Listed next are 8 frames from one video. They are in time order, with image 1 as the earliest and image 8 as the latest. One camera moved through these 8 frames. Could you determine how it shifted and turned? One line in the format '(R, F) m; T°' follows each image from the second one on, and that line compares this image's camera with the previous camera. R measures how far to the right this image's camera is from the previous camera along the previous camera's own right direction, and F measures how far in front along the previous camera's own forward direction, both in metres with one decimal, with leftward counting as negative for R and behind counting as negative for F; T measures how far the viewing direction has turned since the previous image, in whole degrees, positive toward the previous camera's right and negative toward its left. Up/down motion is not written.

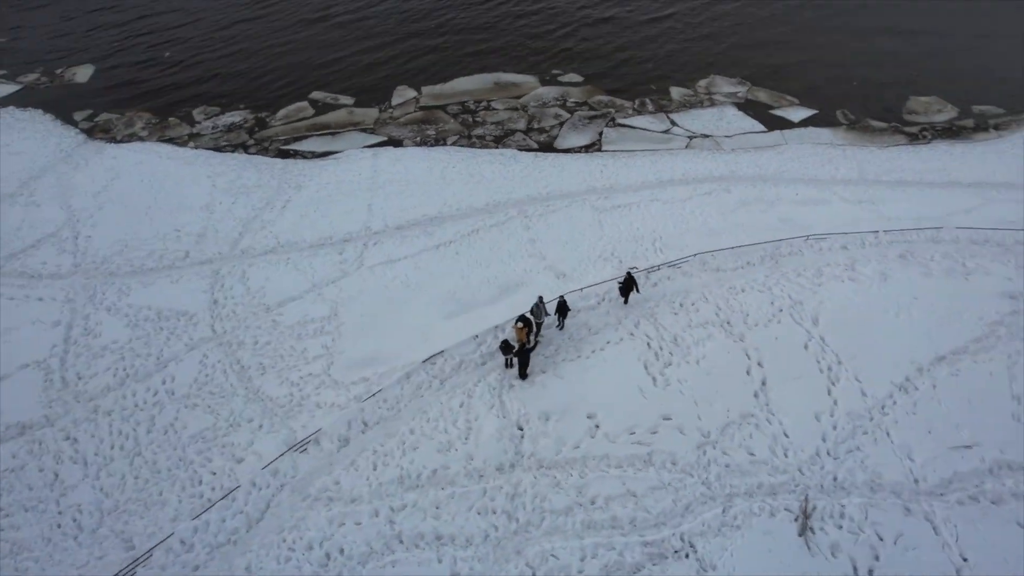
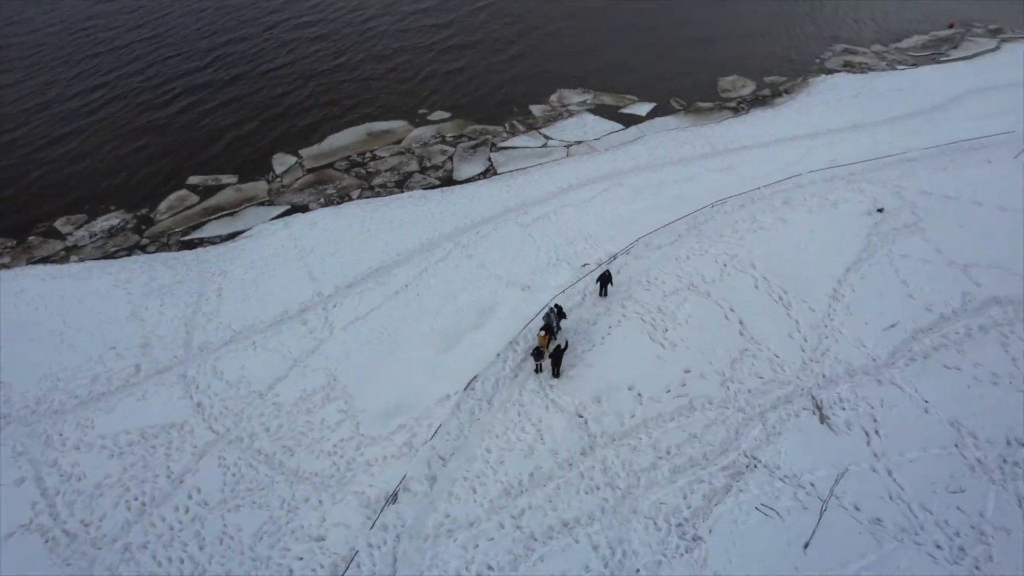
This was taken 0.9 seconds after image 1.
(-3.6, -0.8) m; +16°
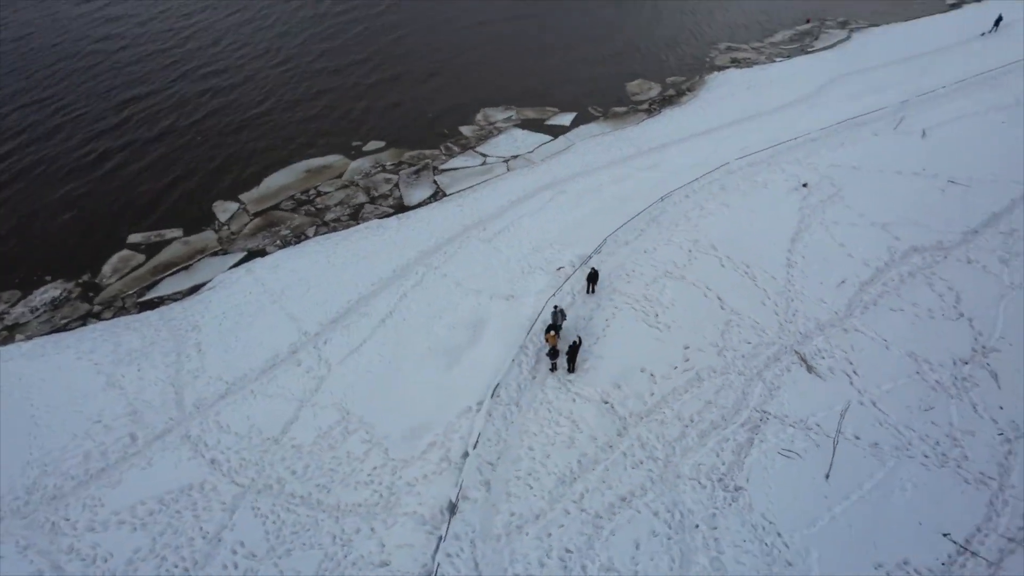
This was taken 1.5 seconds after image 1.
(-2.3, -0.7) m; +9°
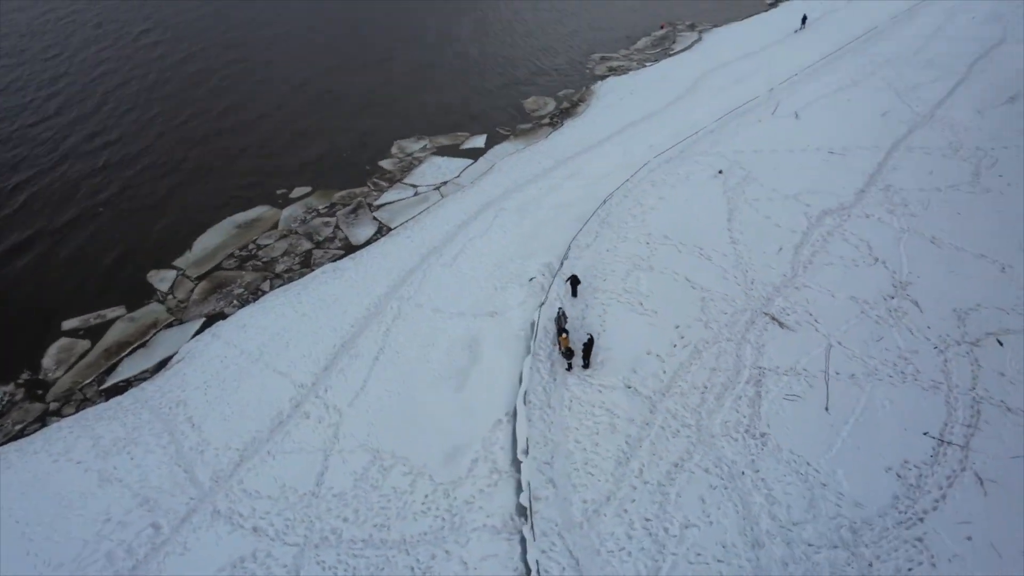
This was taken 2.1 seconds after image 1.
(-3.1, -0.7) m; +12°
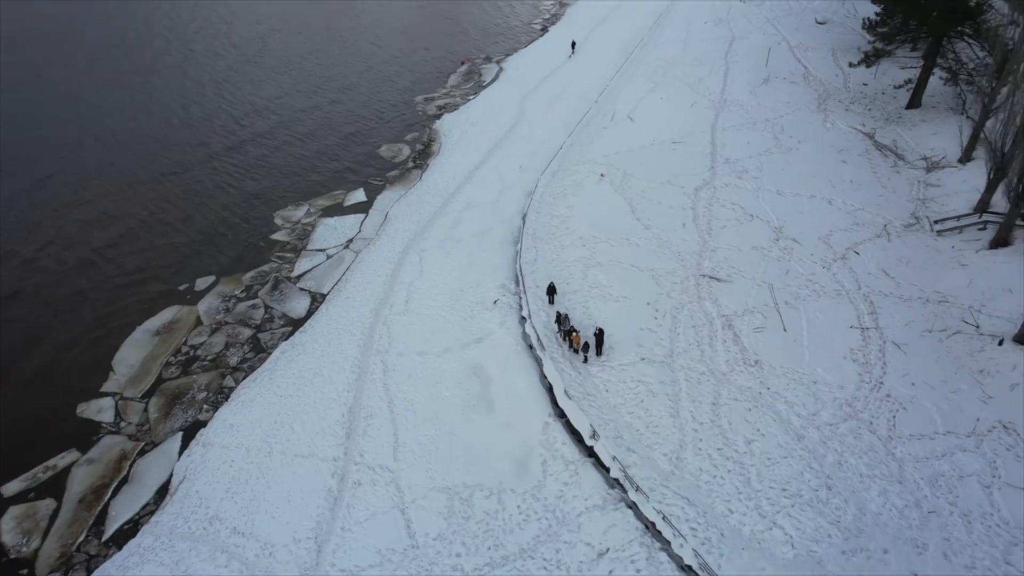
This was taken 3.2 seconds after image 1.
(-5.7, -0.8) m; +19°
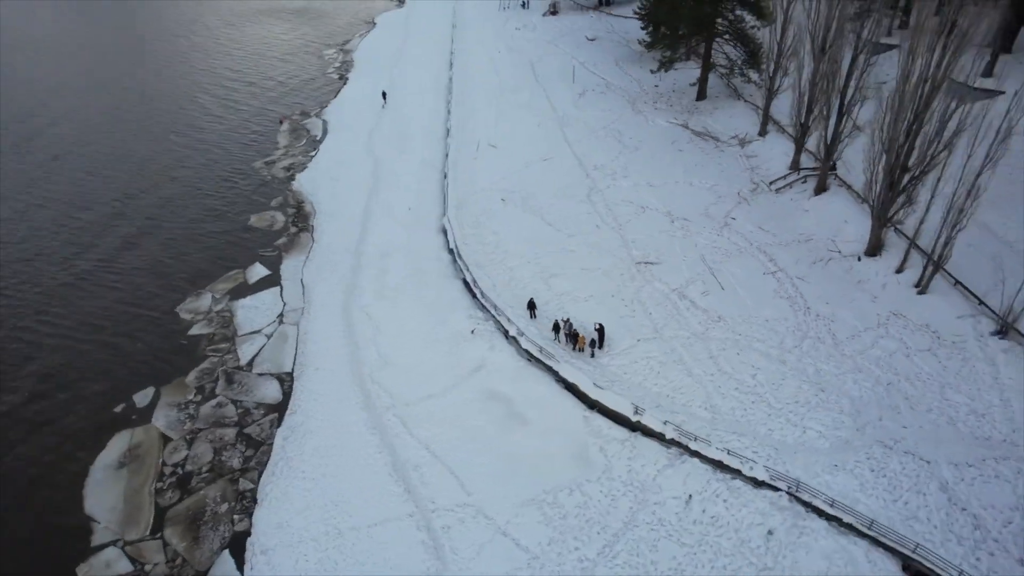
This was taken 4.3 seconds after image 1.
(-6.4, -0.6) m; +20°
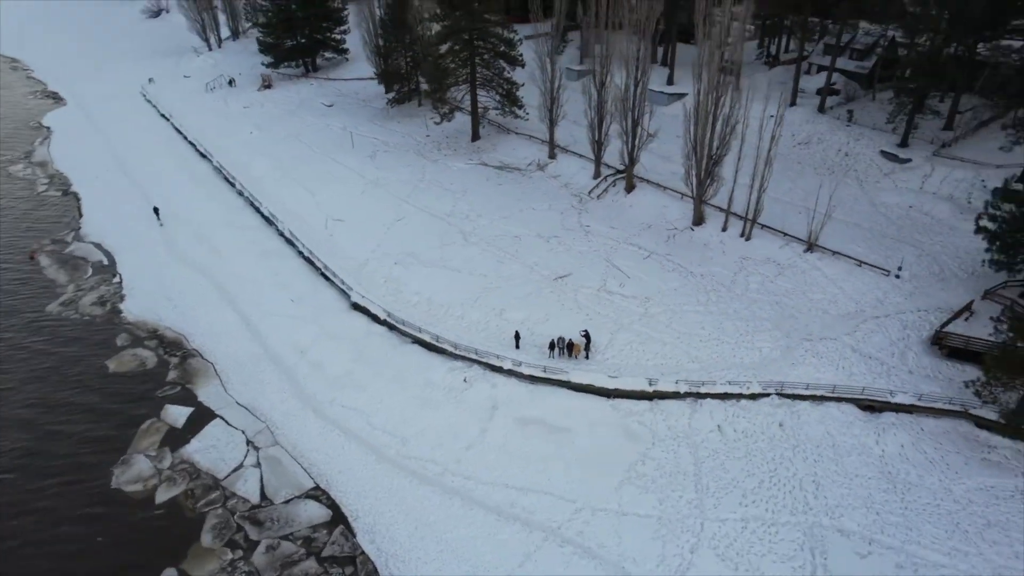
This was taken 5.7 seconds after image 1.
(-10.0, -0.2) m; +28°
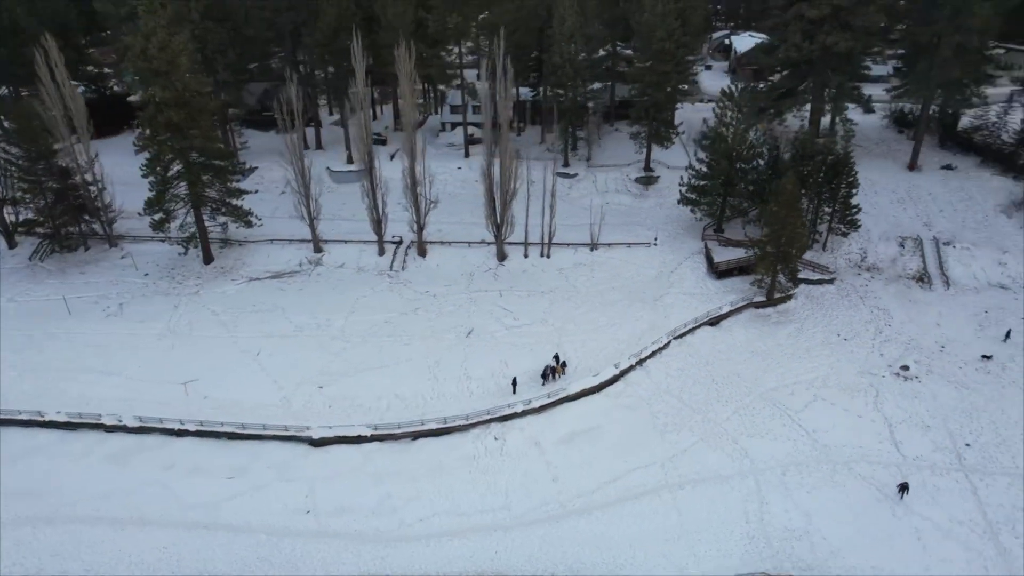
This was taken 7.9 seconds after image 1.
(-16.3, +2.3) m; +41°
